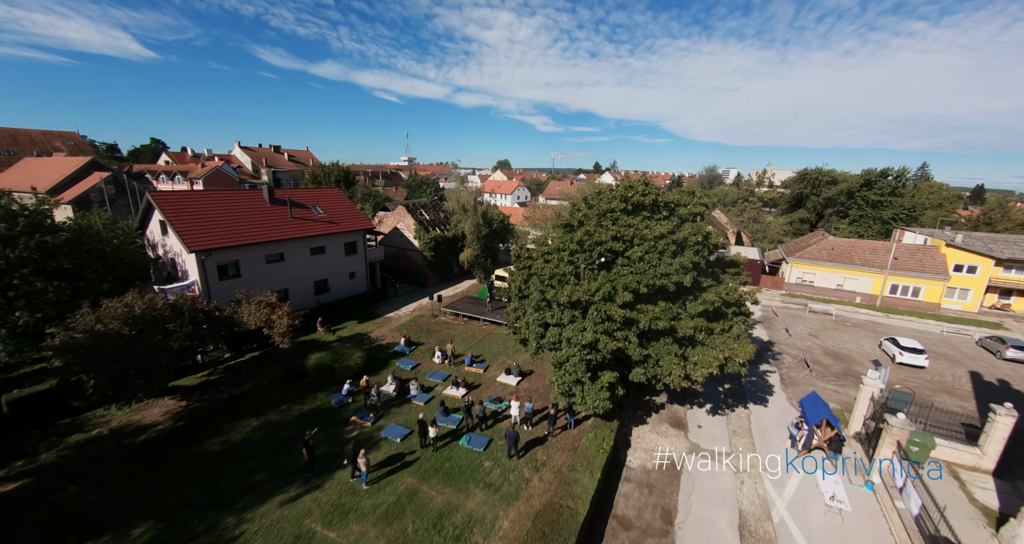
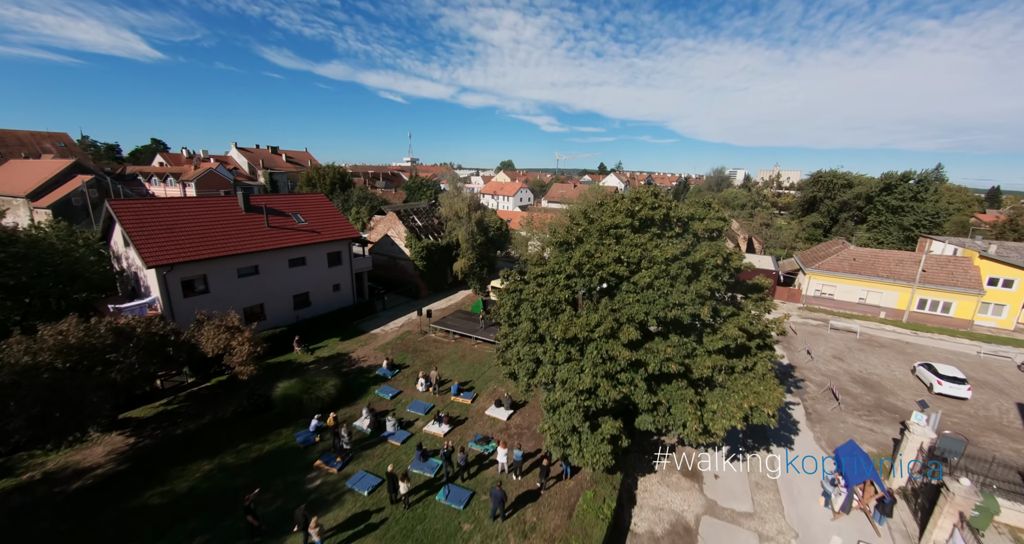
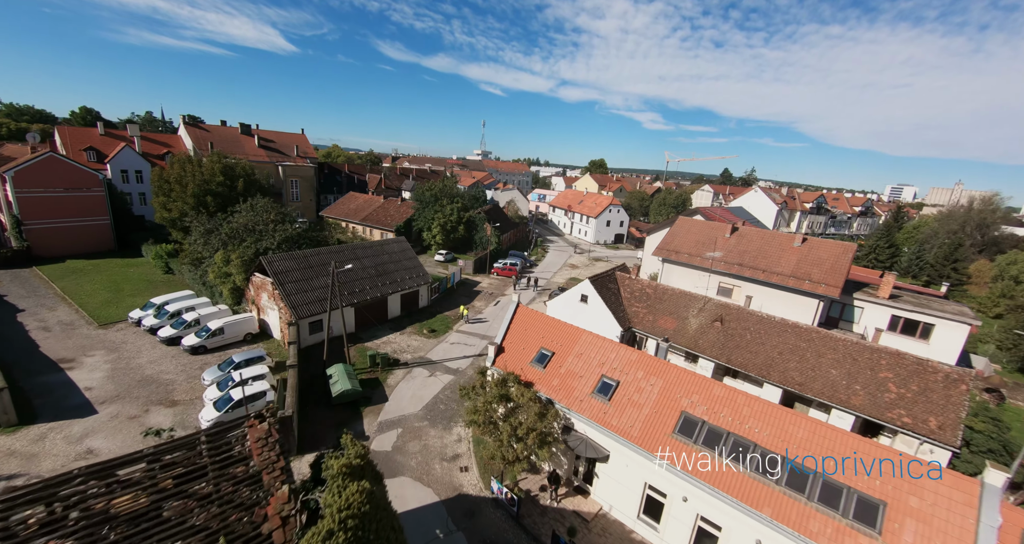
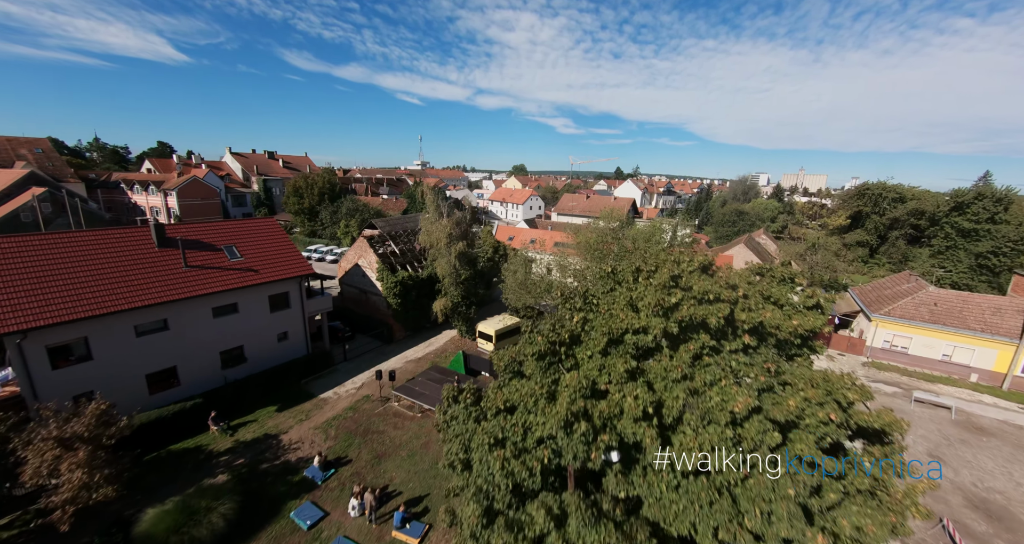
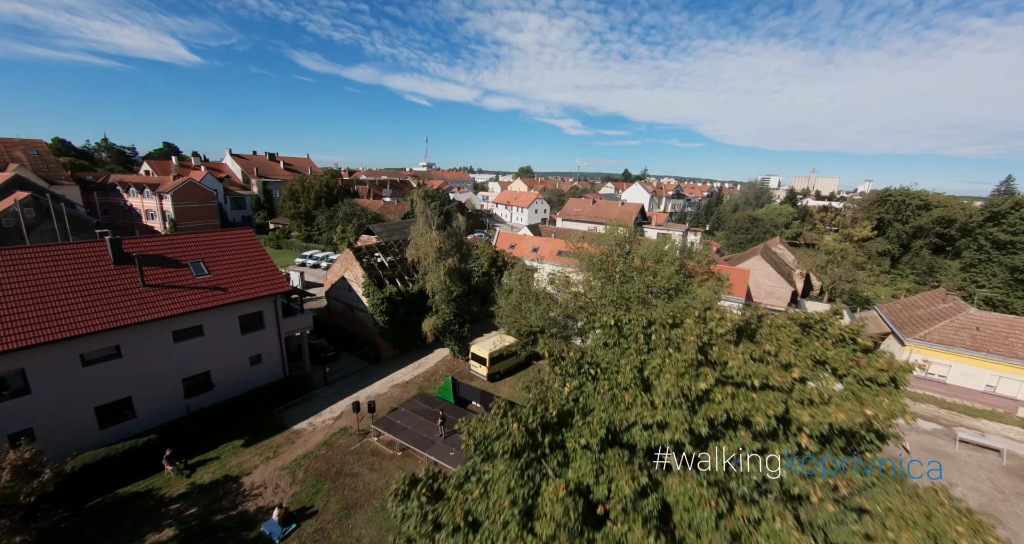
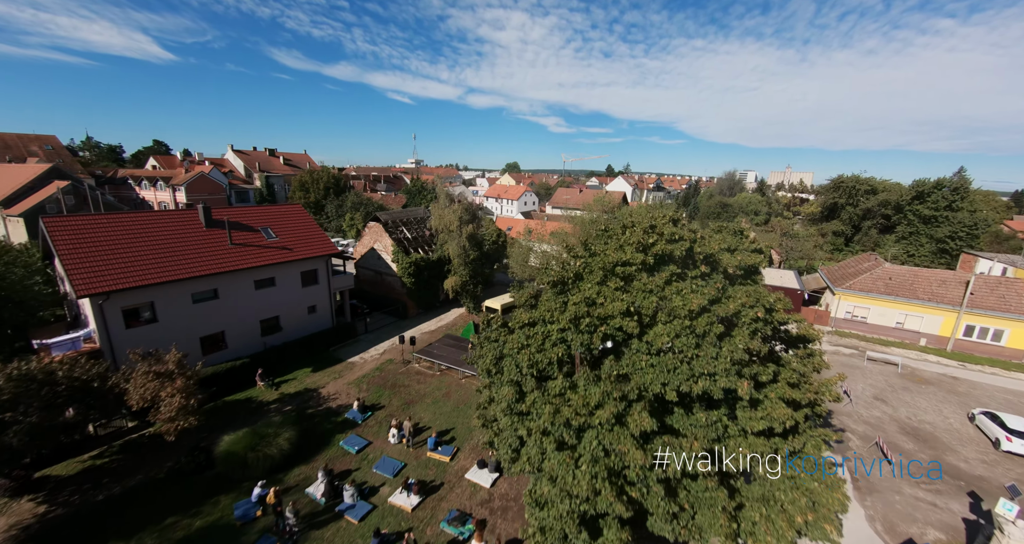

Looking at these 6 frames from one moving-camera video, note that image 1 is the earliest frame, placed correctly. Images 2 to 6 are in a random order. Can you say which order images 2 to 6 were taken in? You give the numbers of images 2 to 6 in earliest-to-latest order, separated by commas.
2, 6, 4, 5, 3
